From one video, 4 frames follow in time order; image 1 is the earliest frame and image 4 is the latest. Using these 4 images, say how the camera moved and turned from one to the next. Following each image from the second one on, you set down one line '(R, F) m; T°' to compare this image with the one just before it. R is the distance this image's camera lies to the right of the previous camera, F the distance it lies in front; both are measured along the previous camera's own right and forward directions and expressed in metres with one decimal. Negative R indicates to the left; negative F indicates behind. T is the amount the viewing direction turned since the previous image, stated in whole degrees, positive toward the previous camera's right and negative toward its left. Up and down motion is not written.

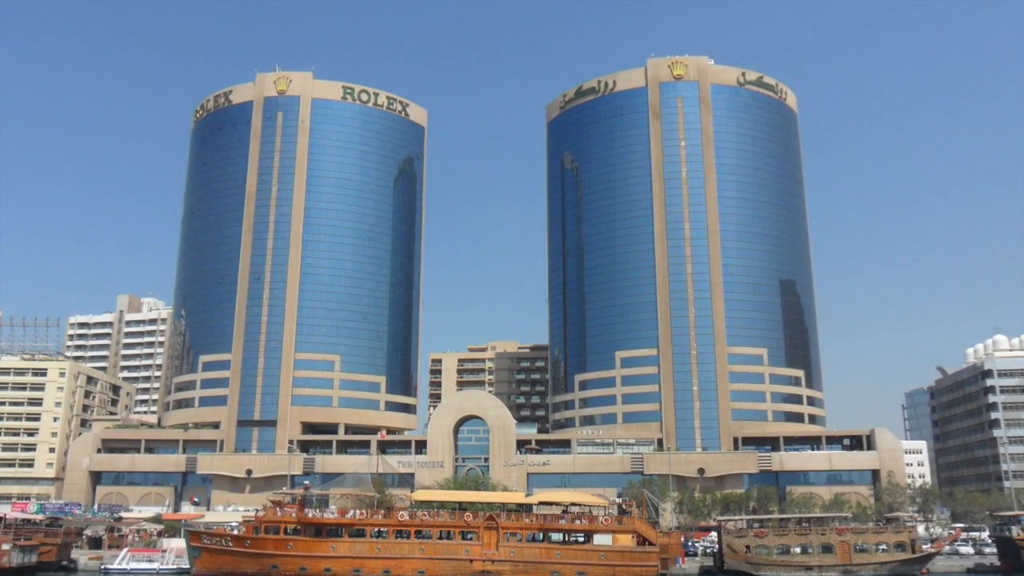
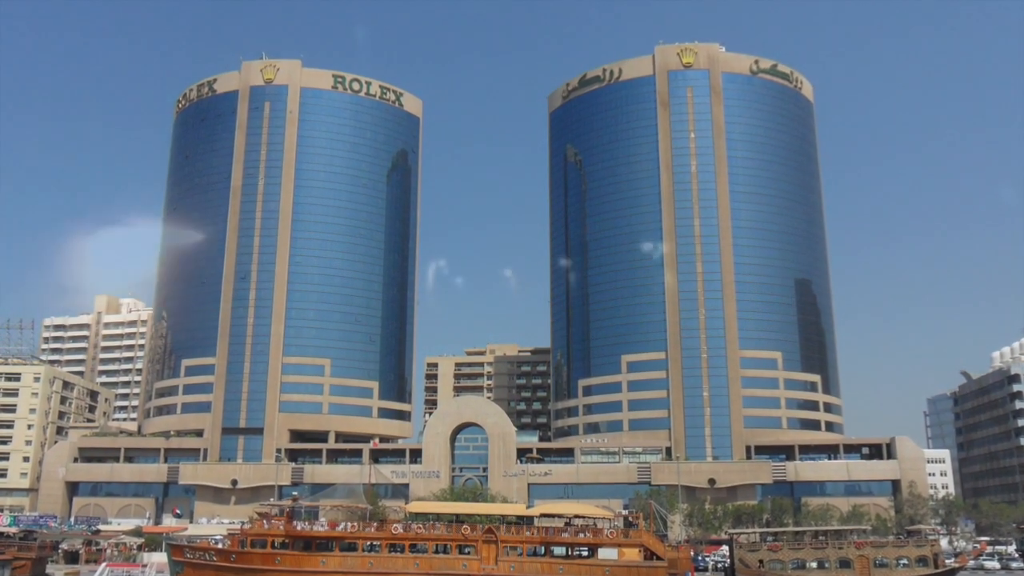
(+0.4, +6.3) m; 0°
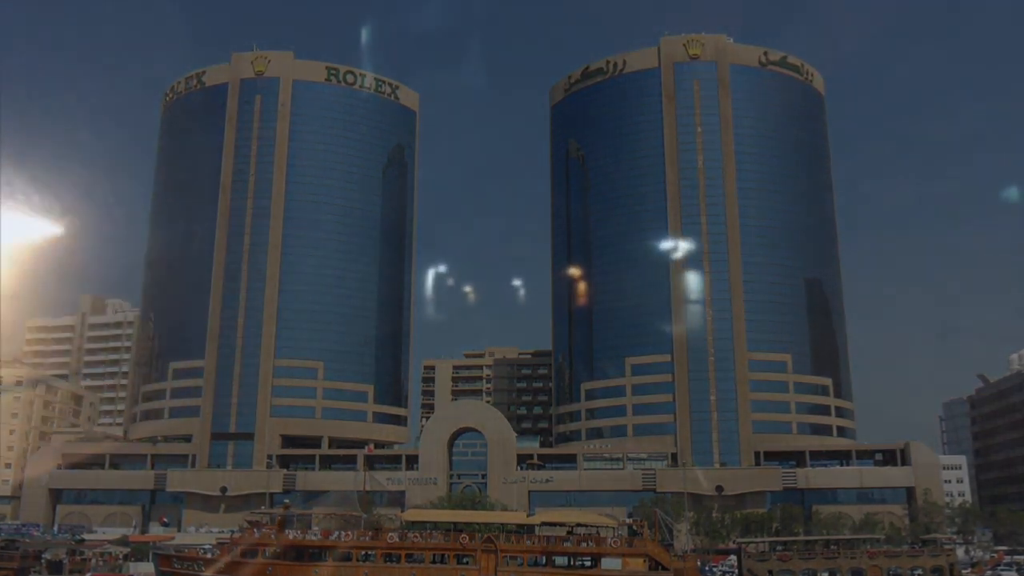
(+0.3, +4.1) m; 0°
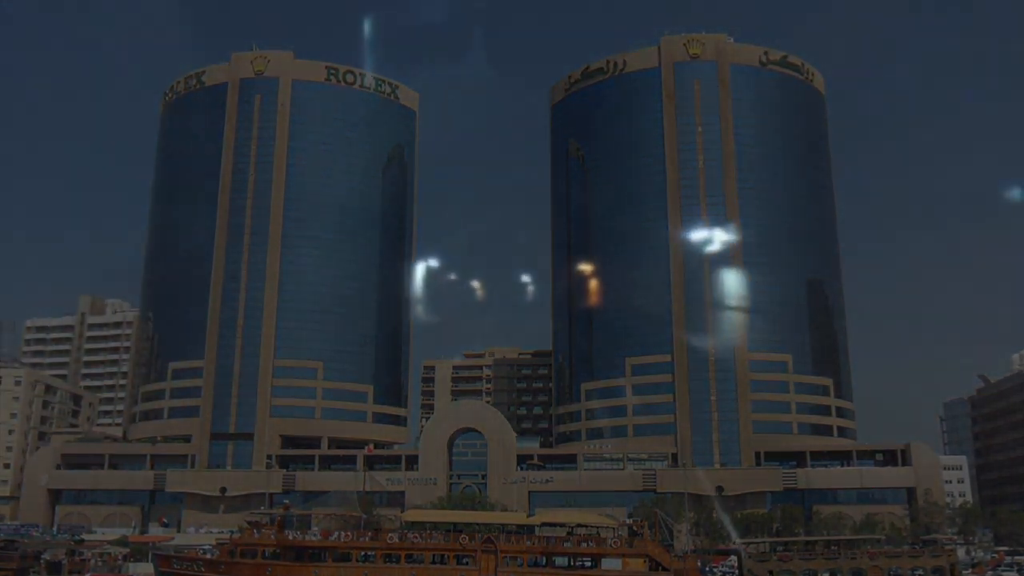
(0.0, +0.2) m; 0°
